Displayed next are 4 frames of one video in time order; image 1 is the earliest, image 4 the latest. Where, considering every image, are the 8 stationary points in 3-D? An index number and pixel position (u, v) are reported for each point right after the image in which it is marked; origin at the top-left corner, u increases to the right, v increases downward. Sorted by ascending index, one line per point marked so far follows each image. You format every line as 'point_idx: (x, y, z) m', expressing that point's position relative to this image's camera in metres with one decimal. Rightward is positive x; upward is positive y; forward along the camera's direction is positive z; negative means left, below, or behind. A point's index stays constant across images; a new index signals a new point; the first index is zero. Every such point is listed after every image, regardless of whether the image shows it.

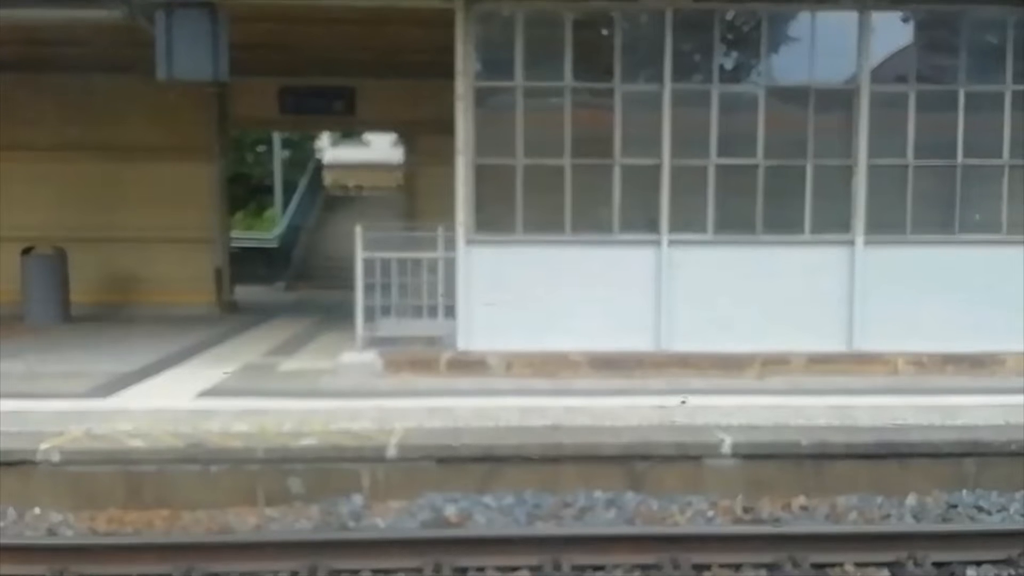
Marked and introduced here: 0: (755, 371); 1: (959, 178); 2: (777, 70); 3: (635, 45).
0: (+2.4, -0.8, +9.0) m
1: (+4.5, +1.1, +9.3) m
2: (+2.7, +2.2, +9.1) m
3: (+1.2, +2.4, +9.1) m
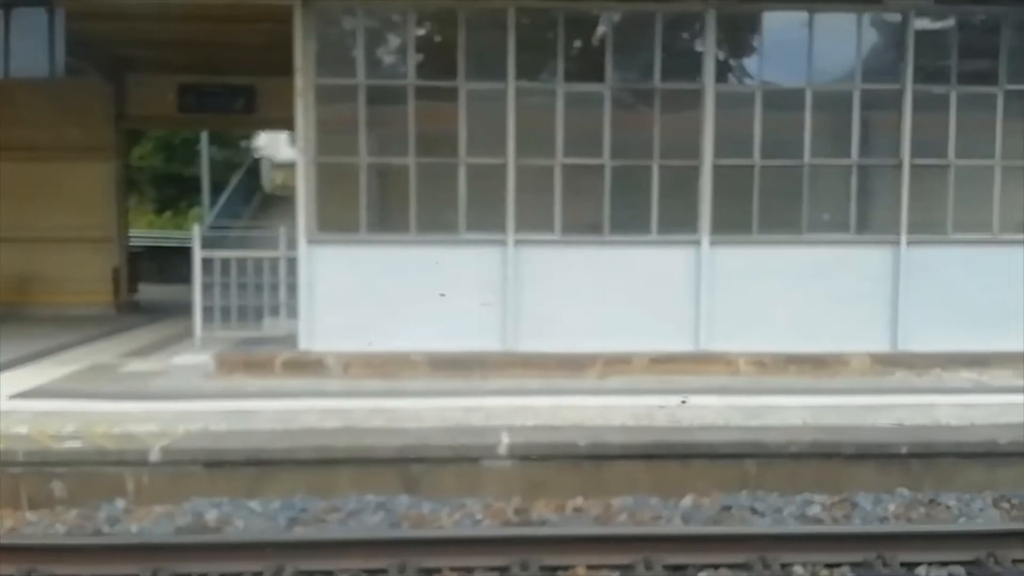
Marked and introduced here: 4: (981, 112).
0: (+0.8, -0.8, +9.0) m
1: (+3.0, +1.1, +9.2) m
2: (+1.1, +2.2, +9.1) m
3: (-0.3, +2.4, +9.0) m
4: (+4.7, +1.8, +9.3) m
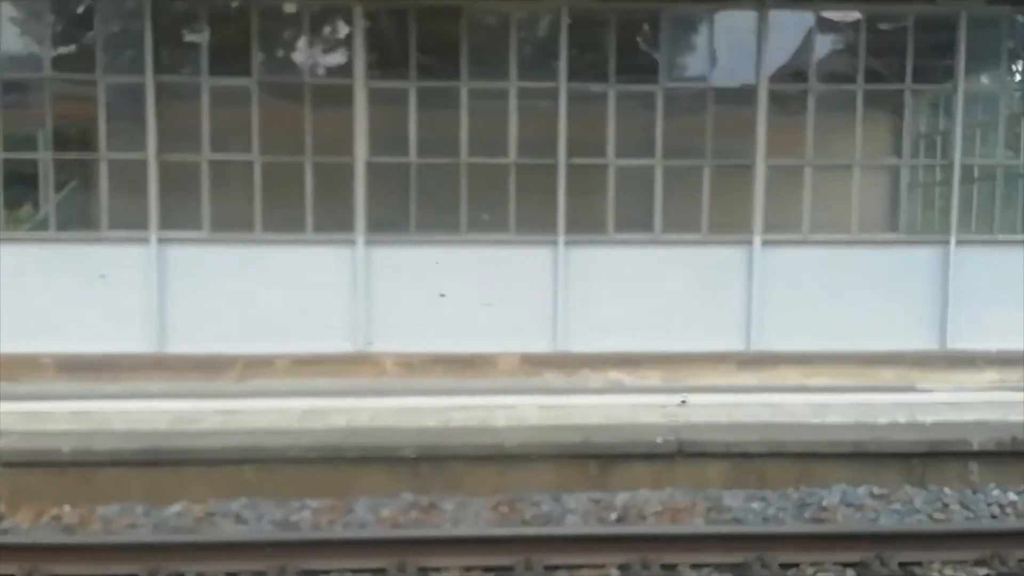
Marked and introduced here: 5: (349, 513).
0: (-2.6, -0.8, +8.8) m
1: (-0.5, +1.1, +9.1) m
2: (-2.3, +2.2, +8.9) m
3: (-3.8, +2.4, +8.8) m
4: (+1.3, +1.8, +9.2) m
5: (-1.1, -1.4, +6.0) m
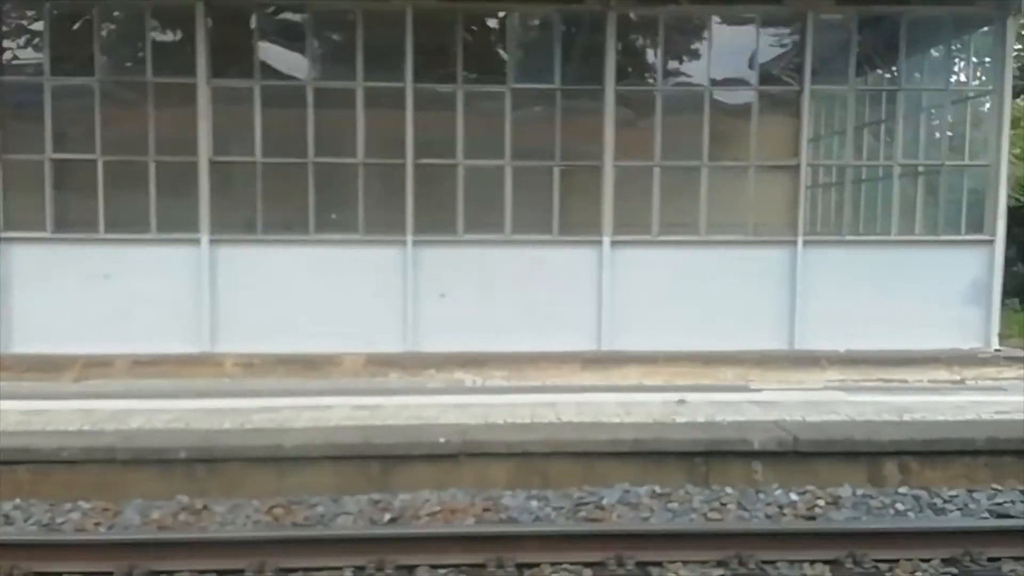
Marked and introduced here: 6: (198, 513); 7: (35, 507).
0: (-4.1, -0.8, +8.8) m
1: (-2.0, +1.1, +9.1) m
2: (-3.8, +2.2, +8.9) m
3: (-5.3, +2.4, +8.8) m
4: (-0.2, +1.8, +9.2) m
5: (-2.5, -1.5, +6.0) m
6: (-2.0, -1.5, +6.0) m
7: (-3.1, -1.4, +6.0) m
